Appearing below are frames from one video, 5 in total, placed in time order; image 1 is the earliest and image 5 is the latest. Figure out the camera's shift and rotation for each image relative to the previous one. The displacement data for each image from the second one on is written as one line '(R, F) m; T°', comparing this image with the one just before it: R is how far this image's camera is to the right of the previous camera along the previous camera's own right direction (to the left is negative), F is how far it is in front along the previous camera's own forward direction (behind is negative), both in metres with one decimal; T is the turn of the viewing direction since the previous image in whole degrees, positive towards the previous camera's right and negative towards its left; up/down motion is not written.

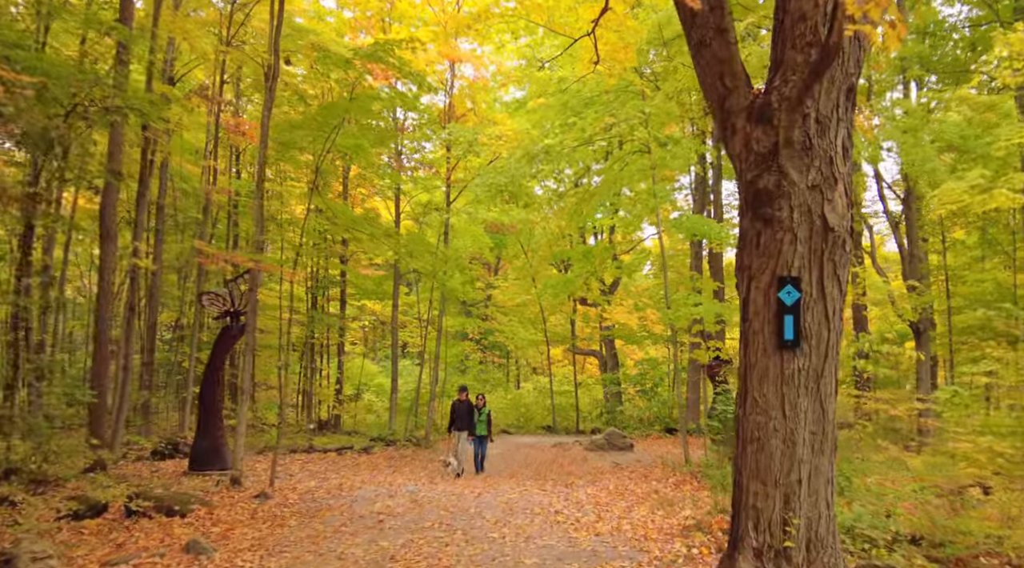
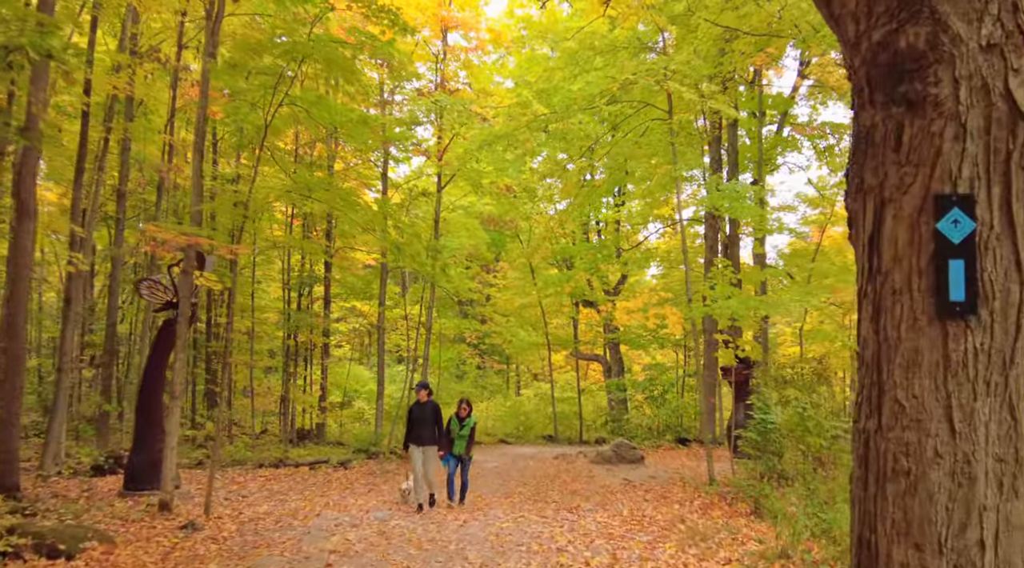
(+0.1, +1.6) m; 0°
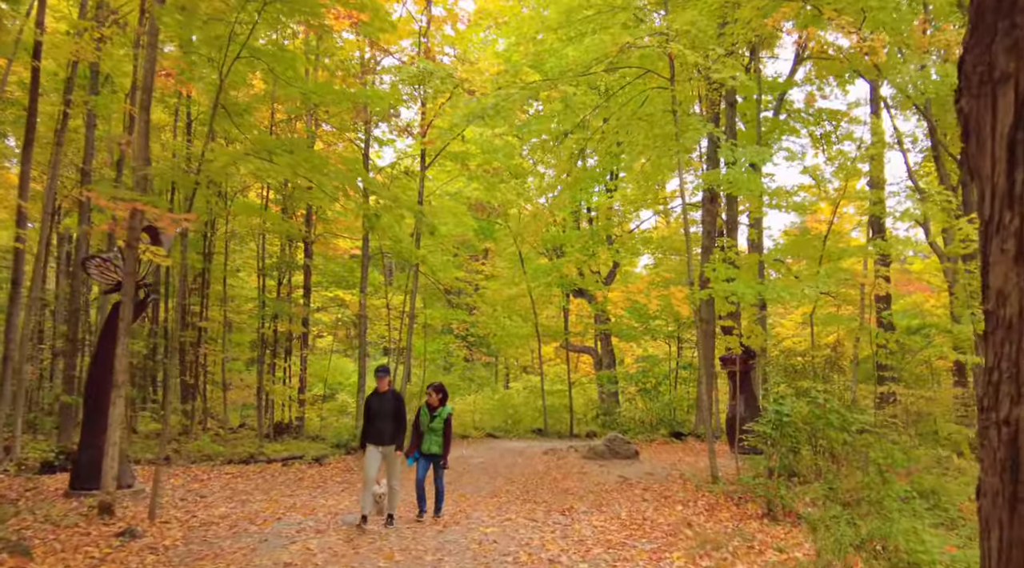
(0.0, +0.8) m; +1°
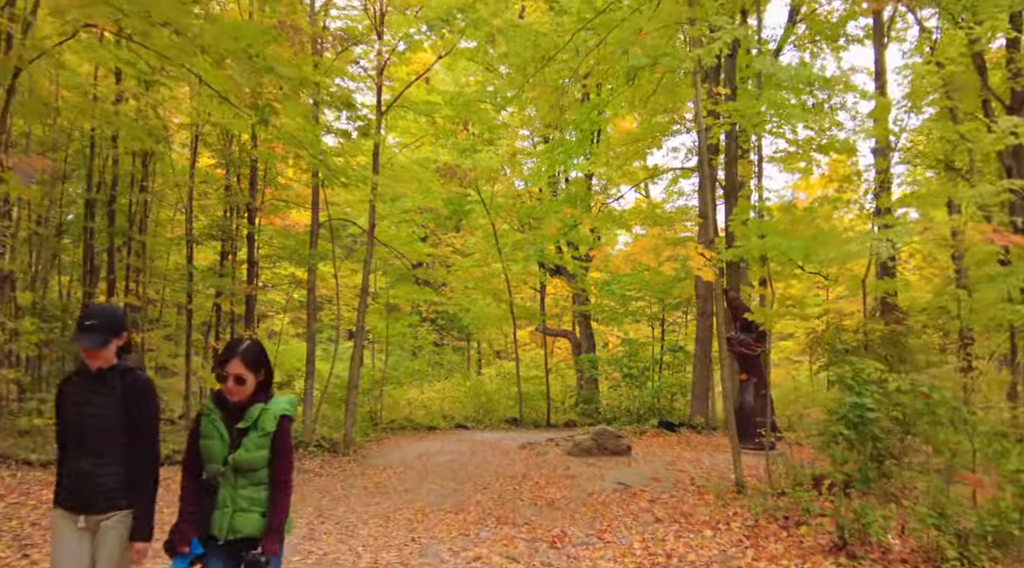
(0.0, +2.0) m; +2°
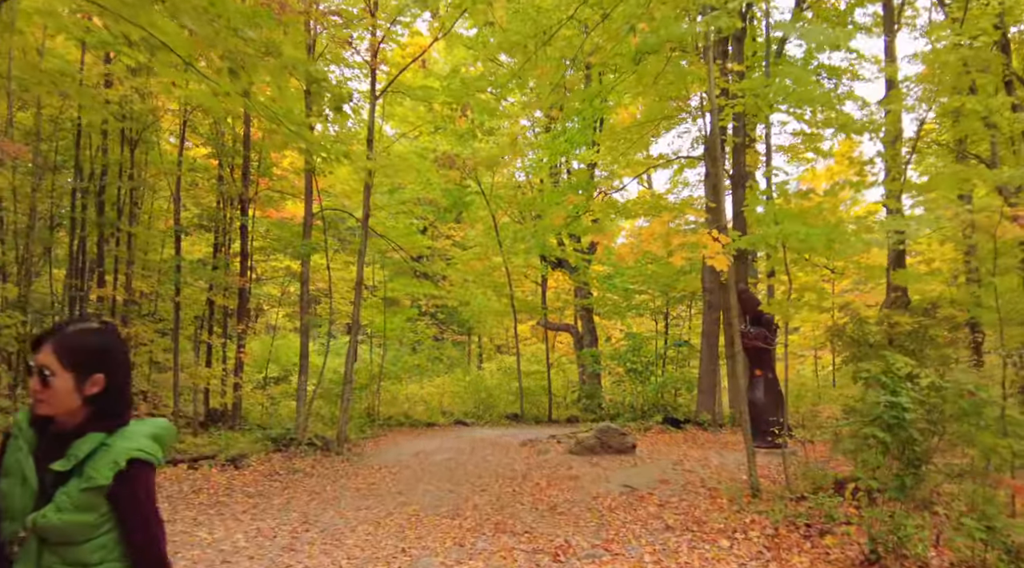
(0.0, +0.5) m; 0°
